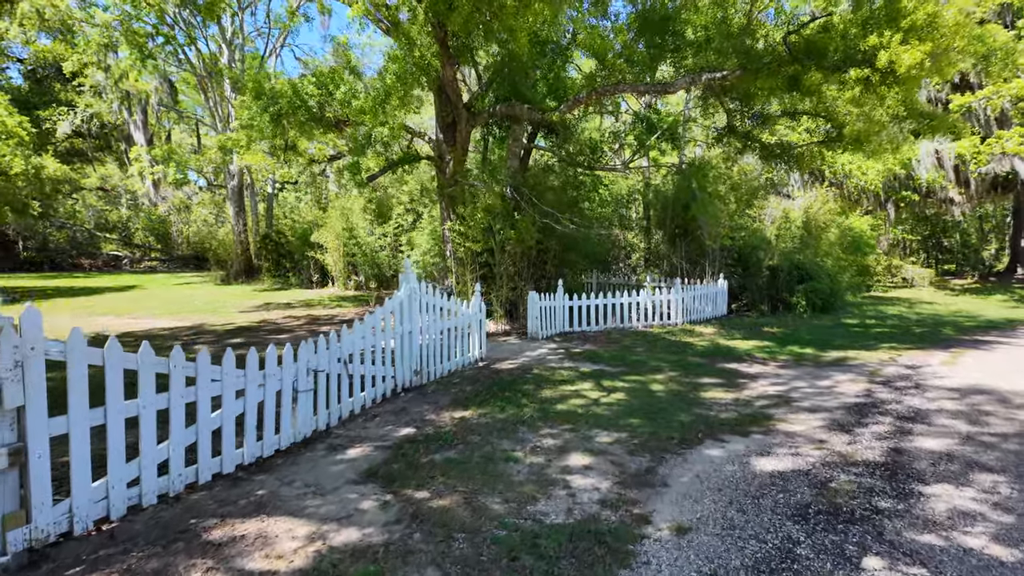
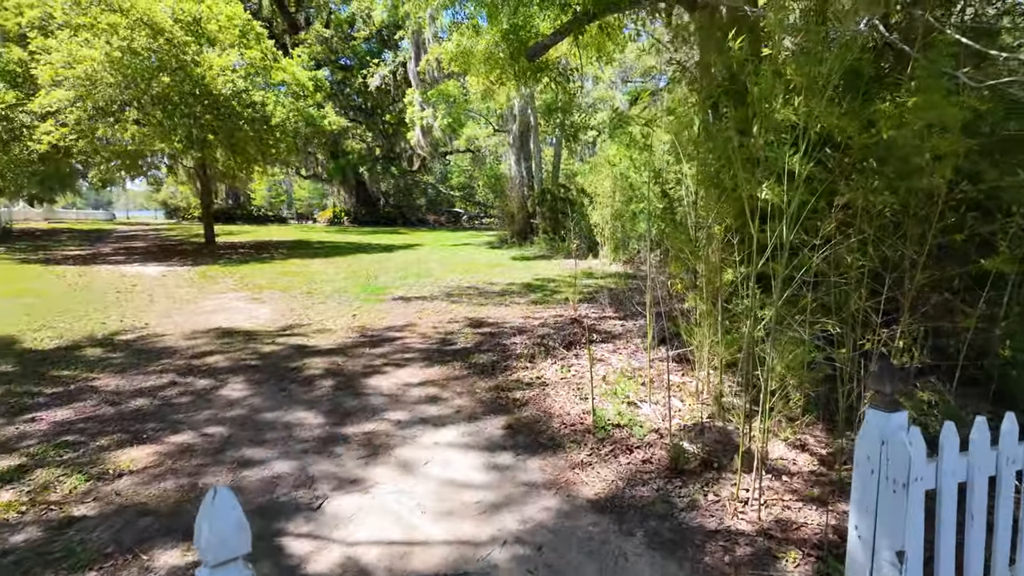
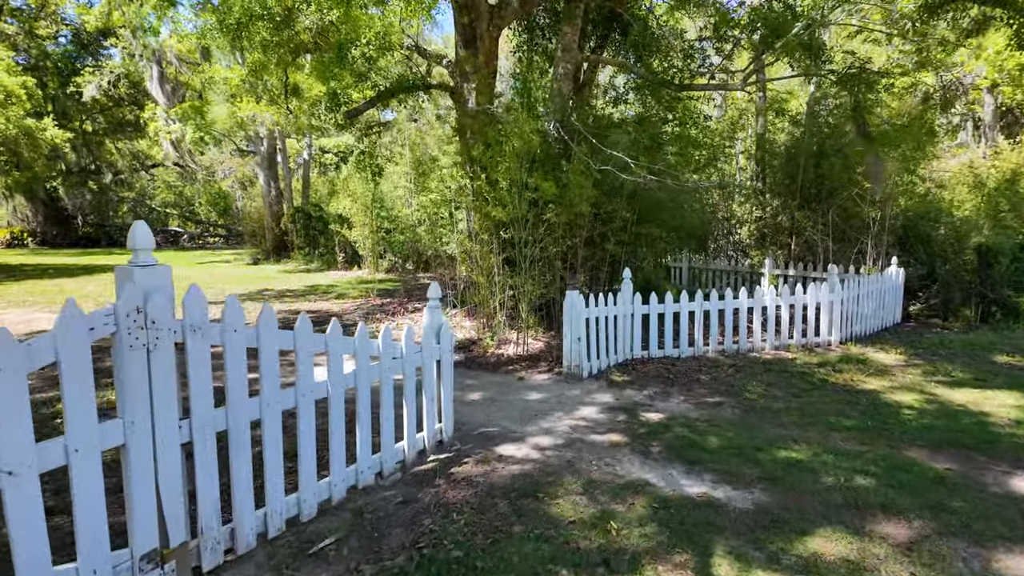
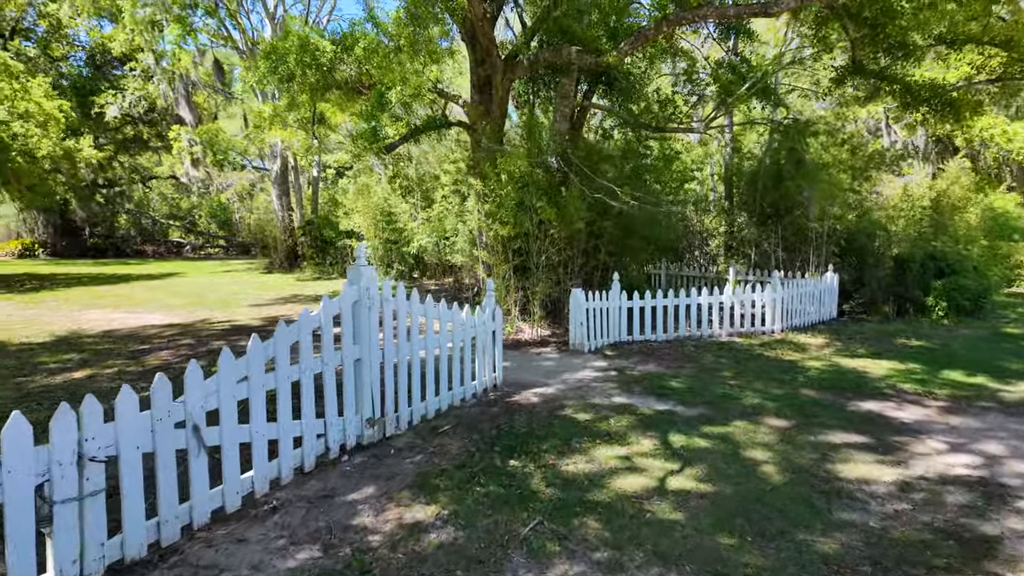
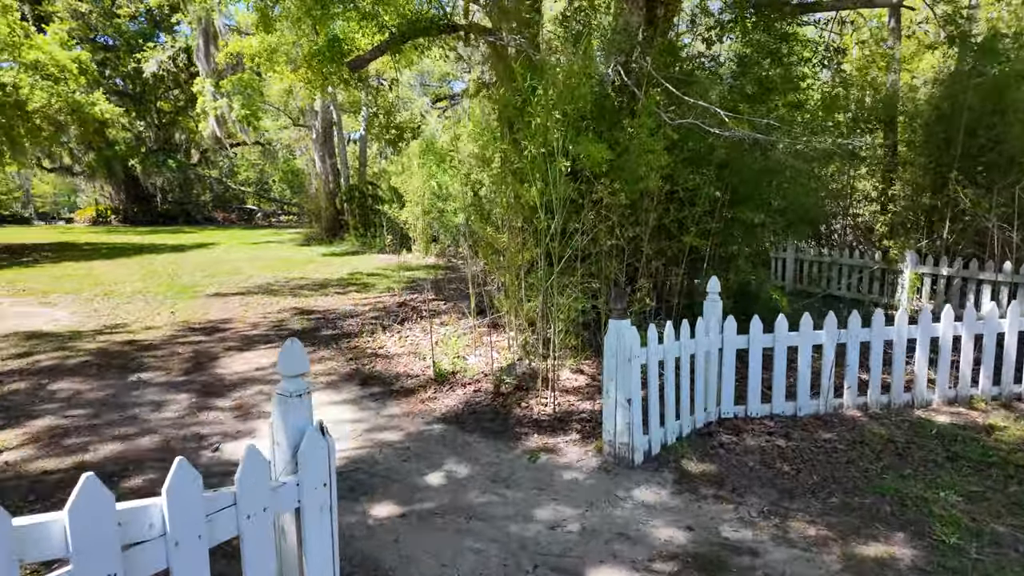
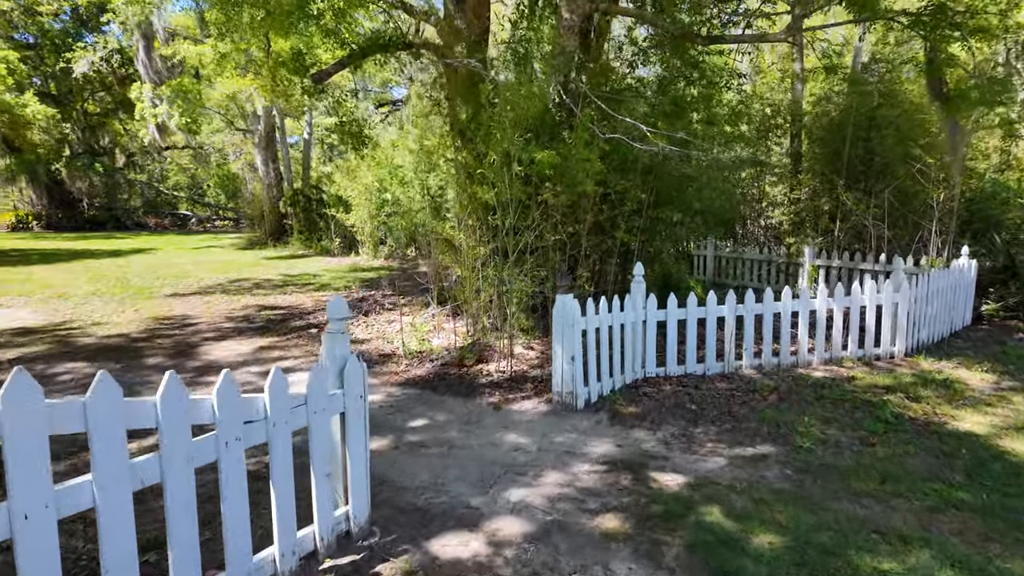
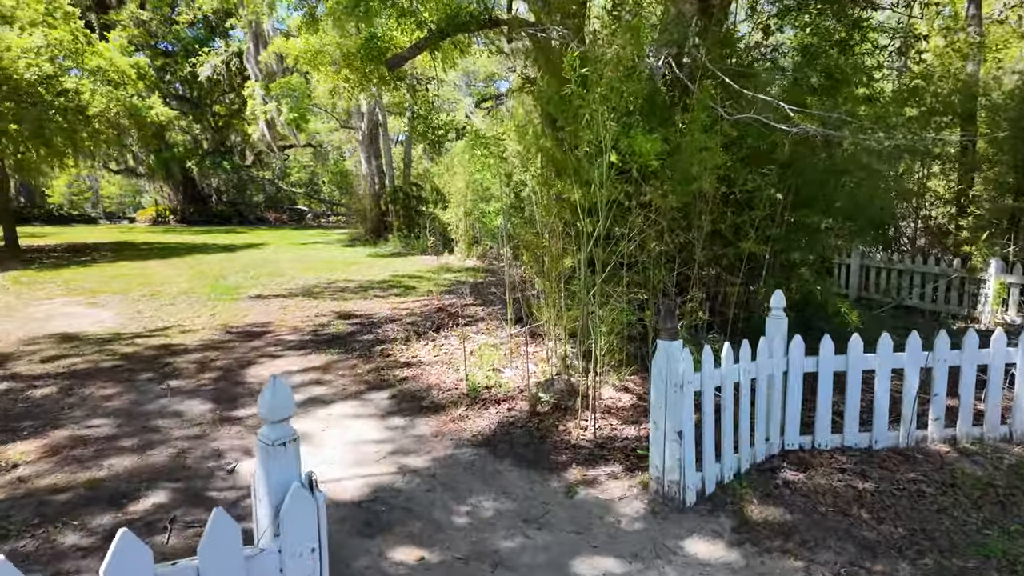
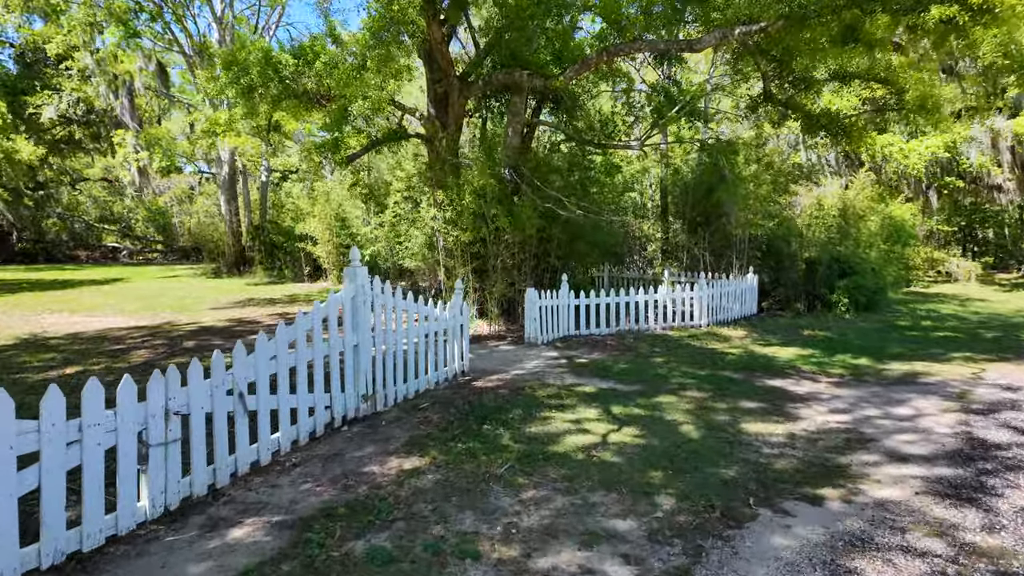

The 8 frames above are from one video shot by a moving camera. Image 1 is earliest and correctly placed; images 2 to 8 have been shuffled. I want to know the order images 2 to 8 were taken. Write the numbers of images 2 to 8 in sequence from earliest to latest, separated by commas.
8, 4, 3, 6, 5, 7, 2
